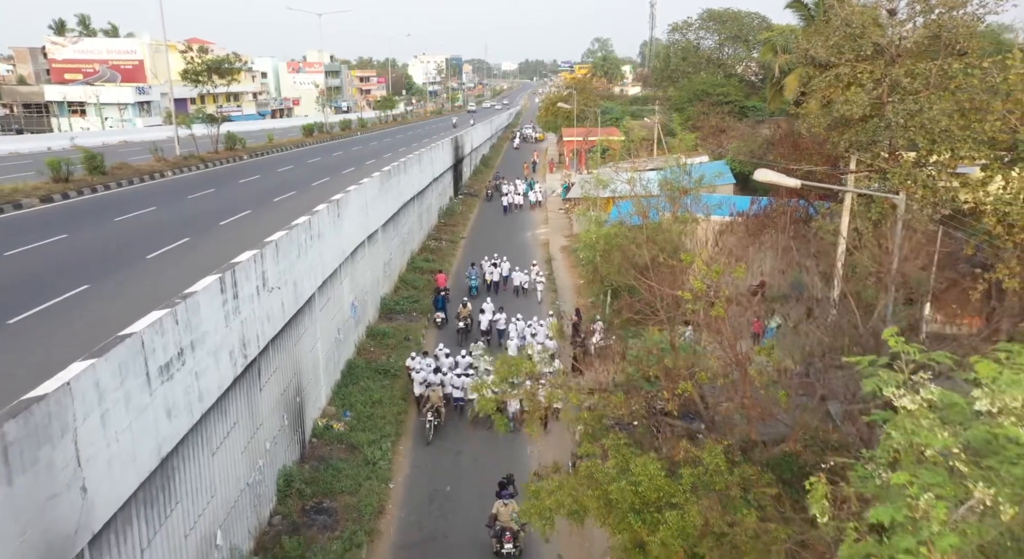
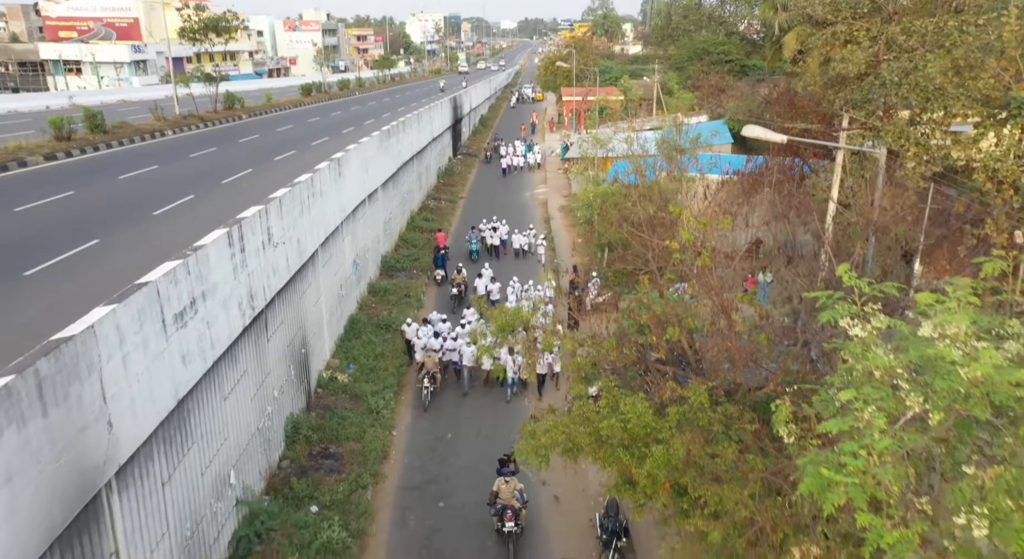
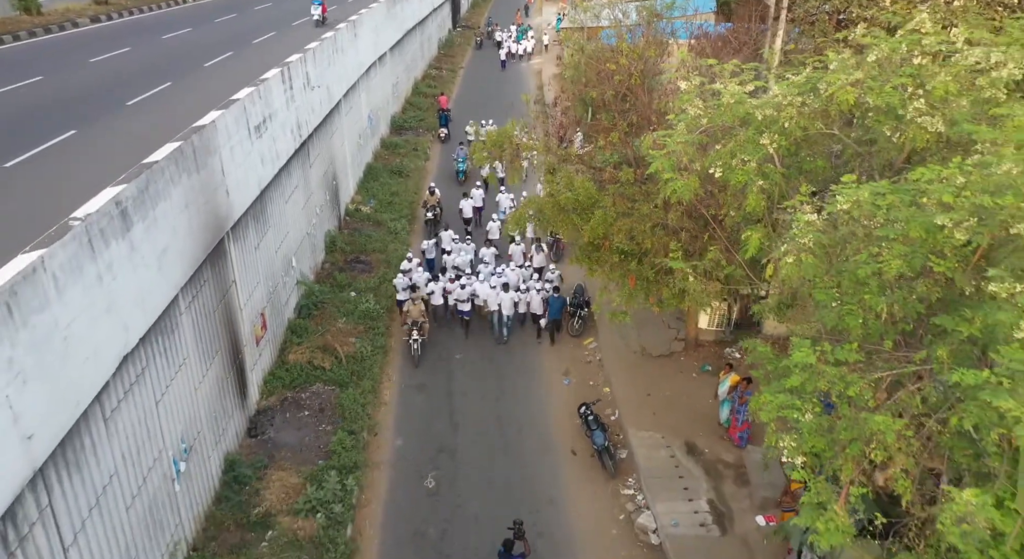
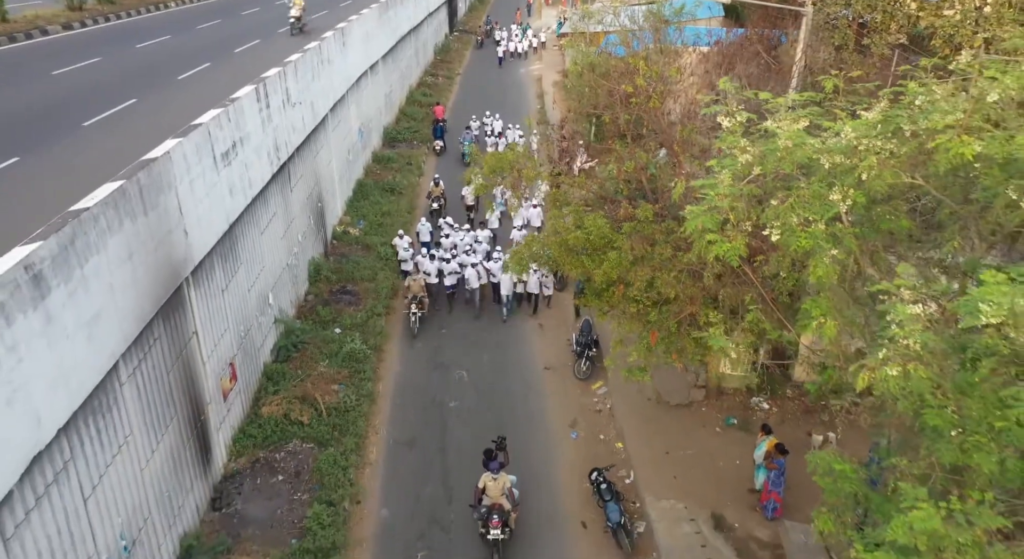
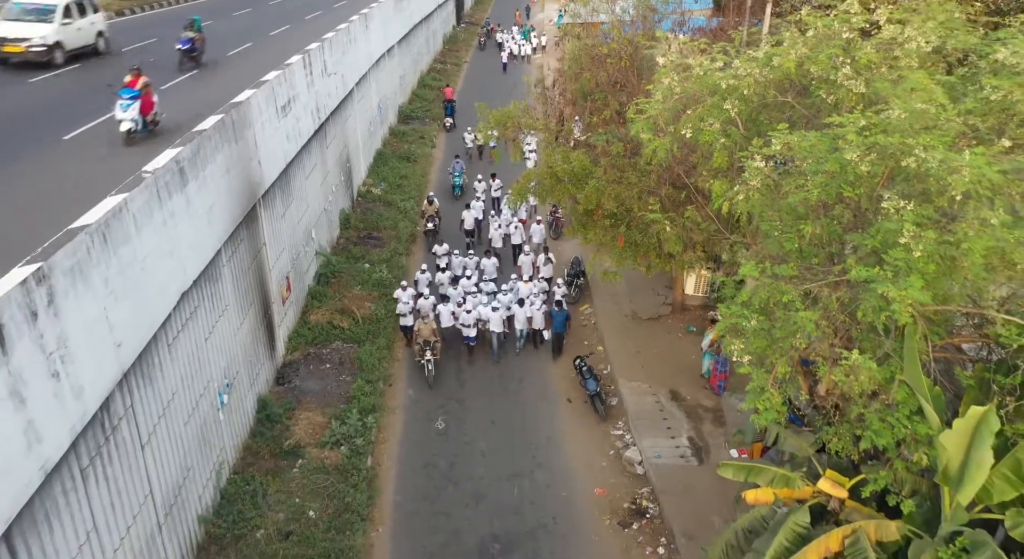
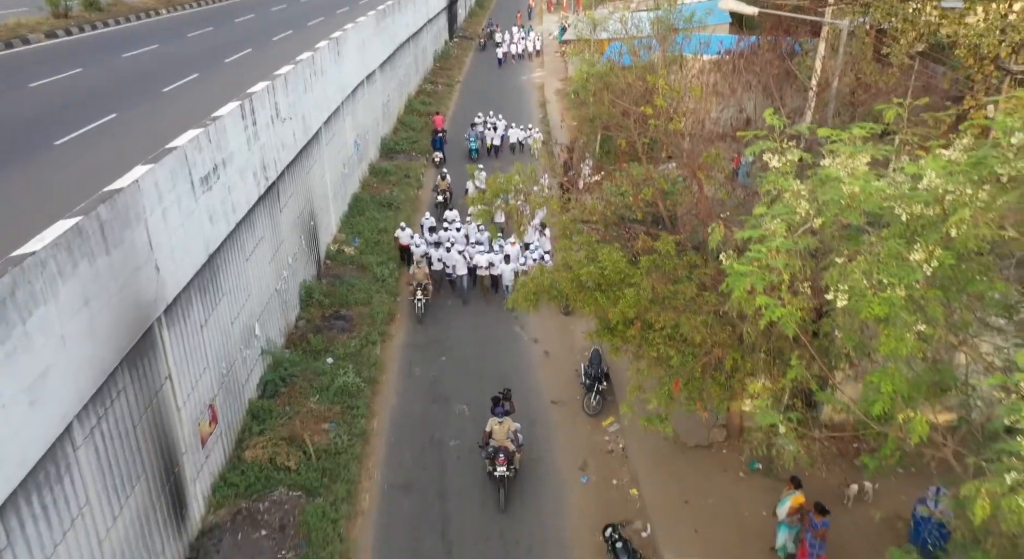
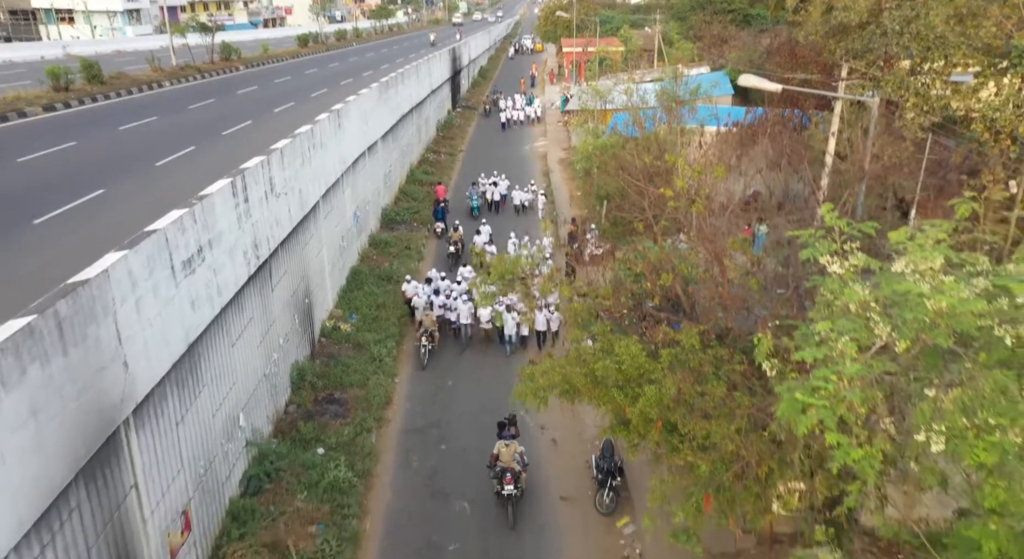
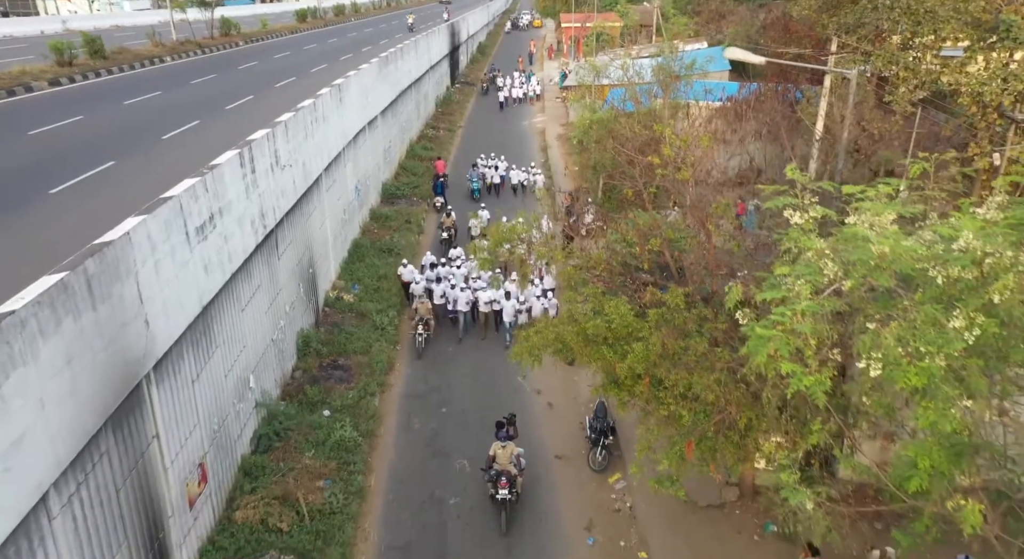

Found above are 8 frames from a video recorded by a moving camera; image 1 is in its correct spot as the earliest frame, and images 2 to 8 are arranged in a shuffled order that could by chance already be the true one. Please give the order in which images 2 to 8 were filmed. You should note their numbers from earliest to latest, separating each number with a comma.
2, 7, 8, 6, 4, 3, 5
